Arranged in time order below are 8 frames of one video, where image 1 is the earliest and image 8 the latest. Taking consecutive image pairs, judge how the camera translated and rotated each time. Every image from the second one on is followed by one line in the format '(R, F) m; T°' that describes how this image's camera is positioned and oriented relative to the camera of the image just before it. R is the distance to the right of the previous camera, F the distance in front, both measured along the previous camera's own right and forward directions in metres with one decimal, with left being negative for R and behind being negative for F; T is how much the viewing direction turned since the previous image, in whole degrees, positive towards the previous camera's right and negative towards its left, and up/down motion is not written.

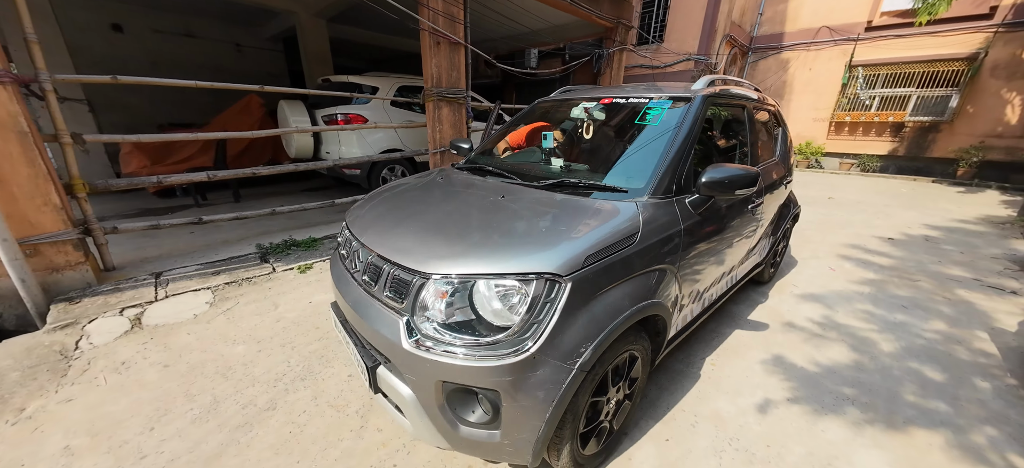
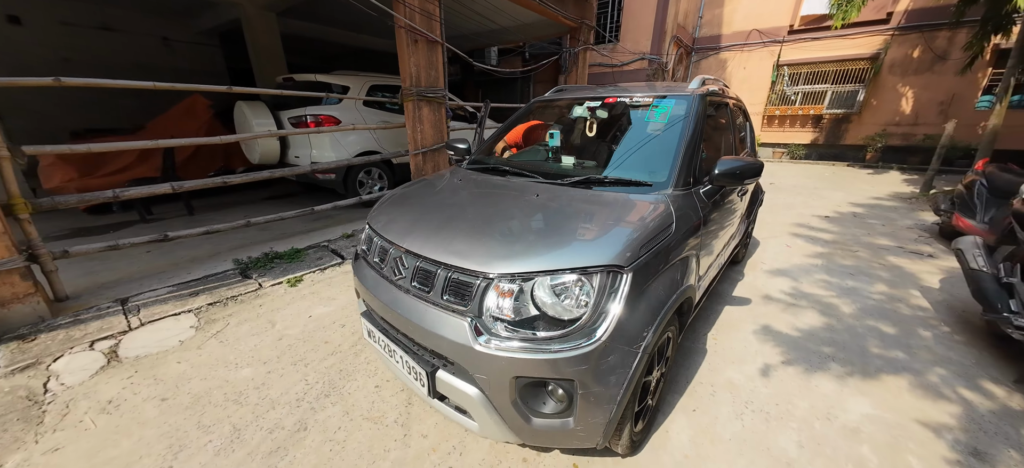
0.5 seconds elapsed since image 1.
(-0.3, 0.0) m; +7°
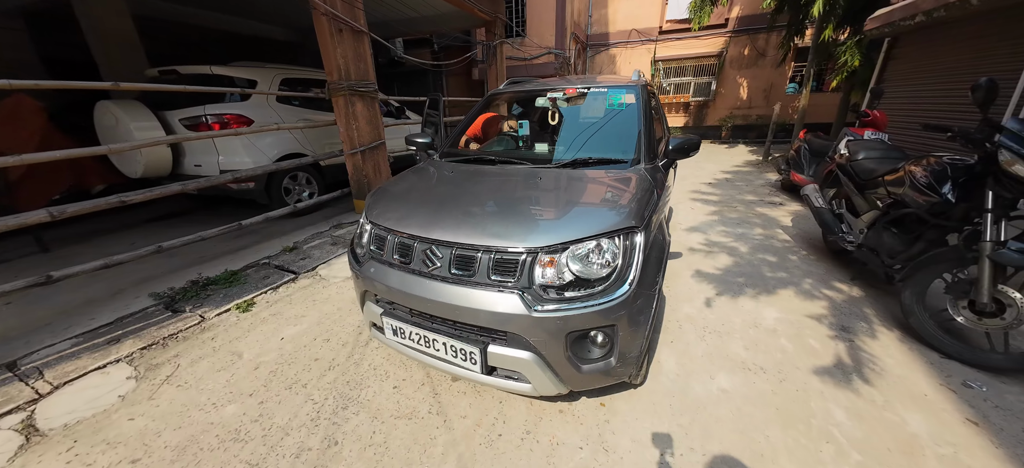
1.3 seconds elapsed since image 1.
(-0.4, -0.1) m; +14°
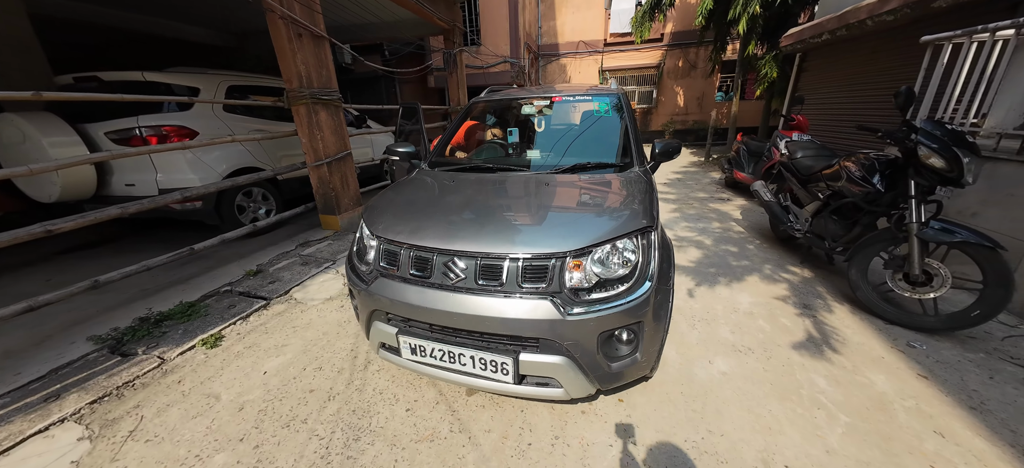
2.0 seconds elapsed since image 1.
(-0.3, 0.0) m; +8°
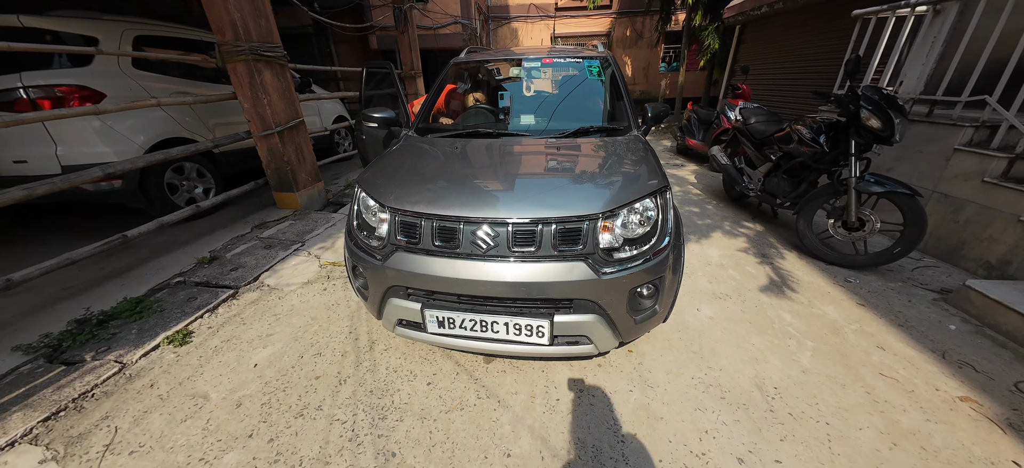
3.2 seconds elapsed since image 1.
(-0.3, 0.0) m; +9°
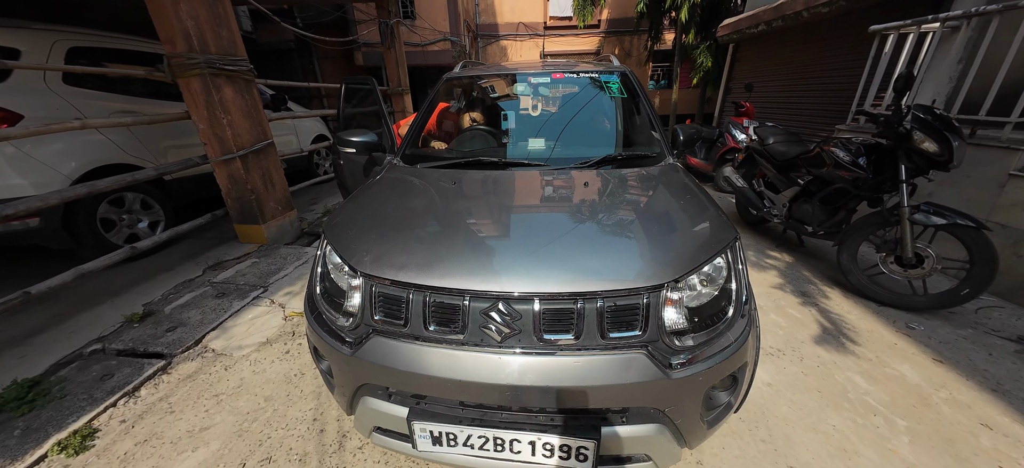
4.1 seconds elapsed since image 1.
(-0.1, +0.4) m; +2°
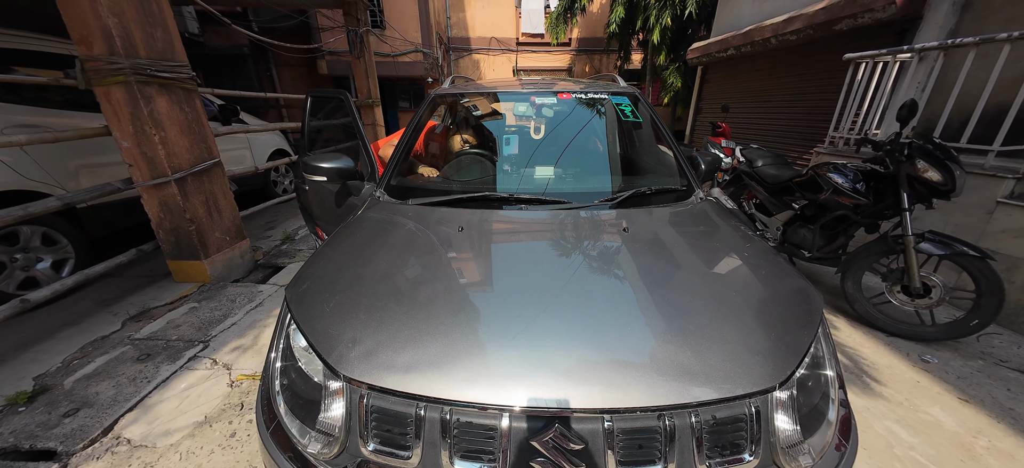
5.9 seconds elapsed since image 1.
(-0.2, +0.3) m; +5°
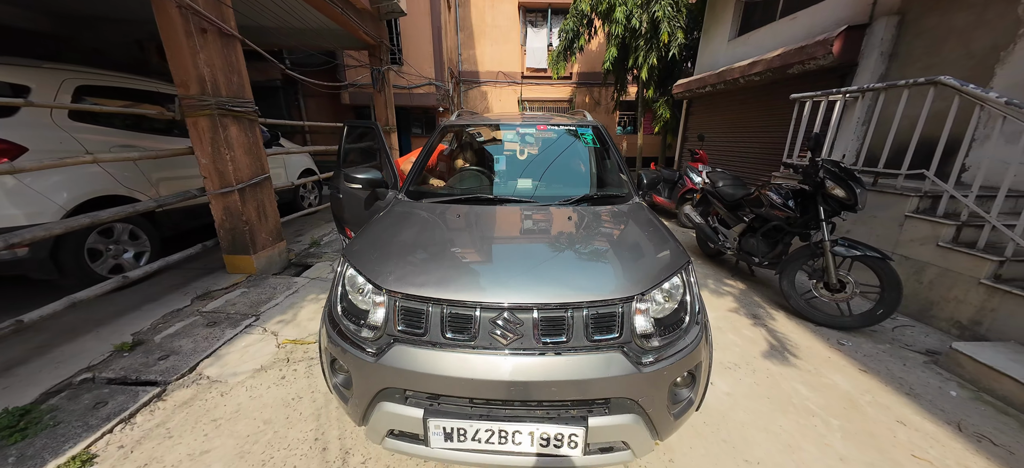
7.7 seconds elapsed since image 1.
(+0.1, -0.5) m; -1°
